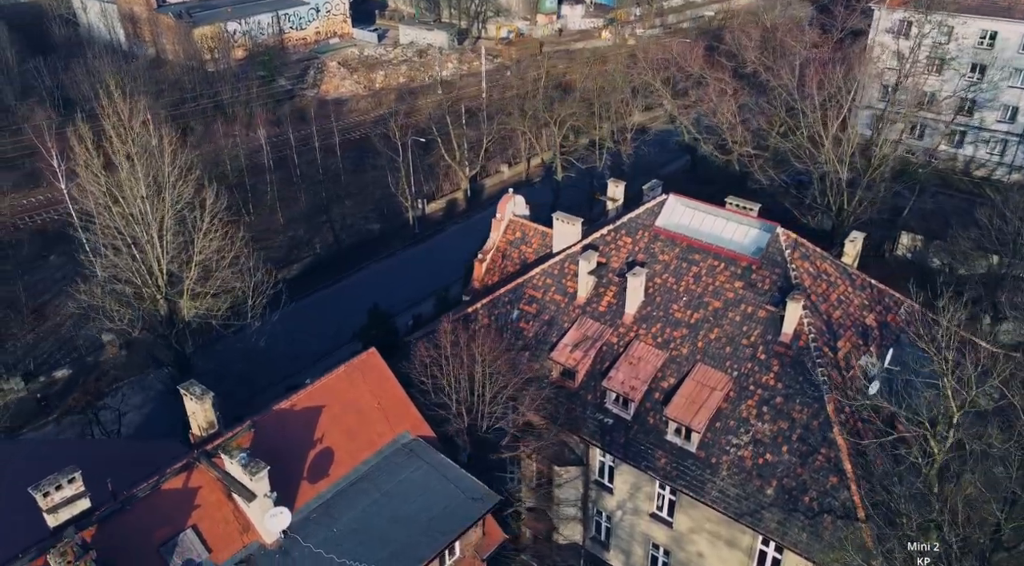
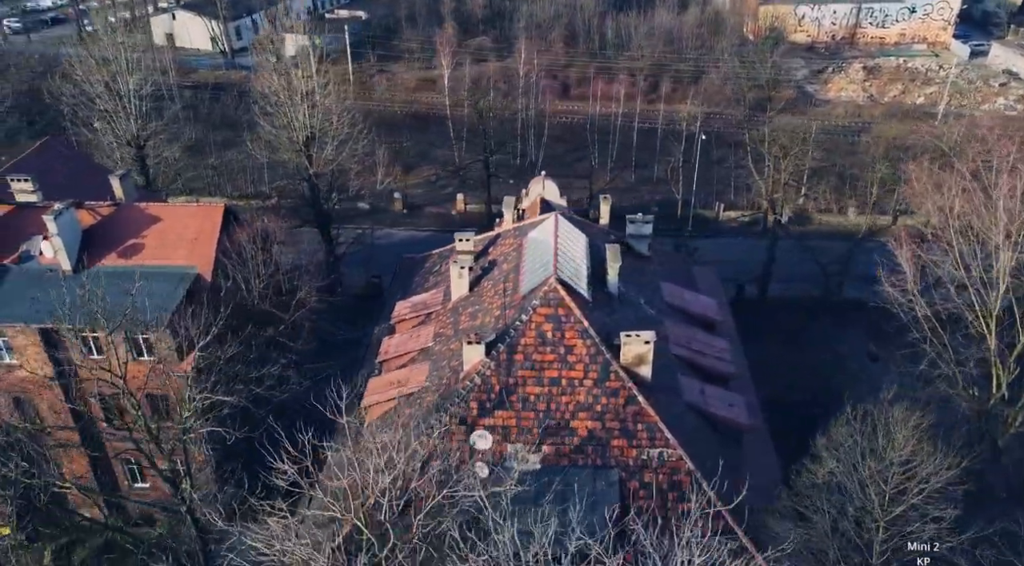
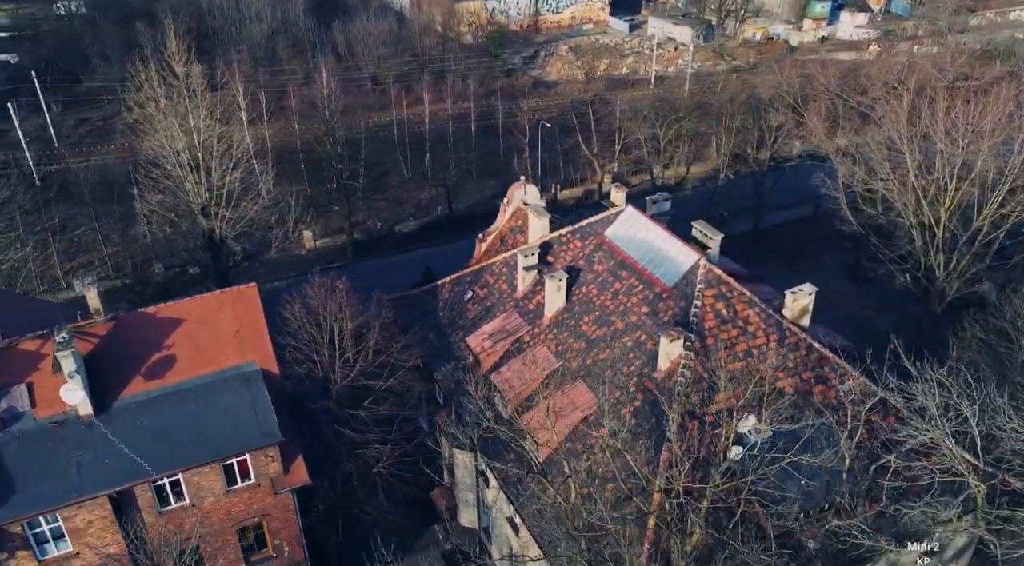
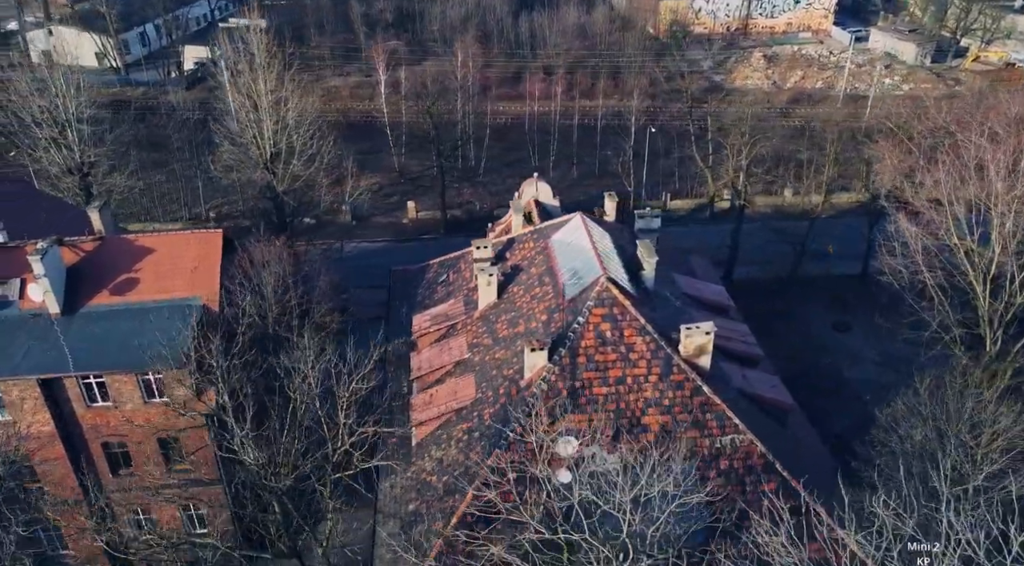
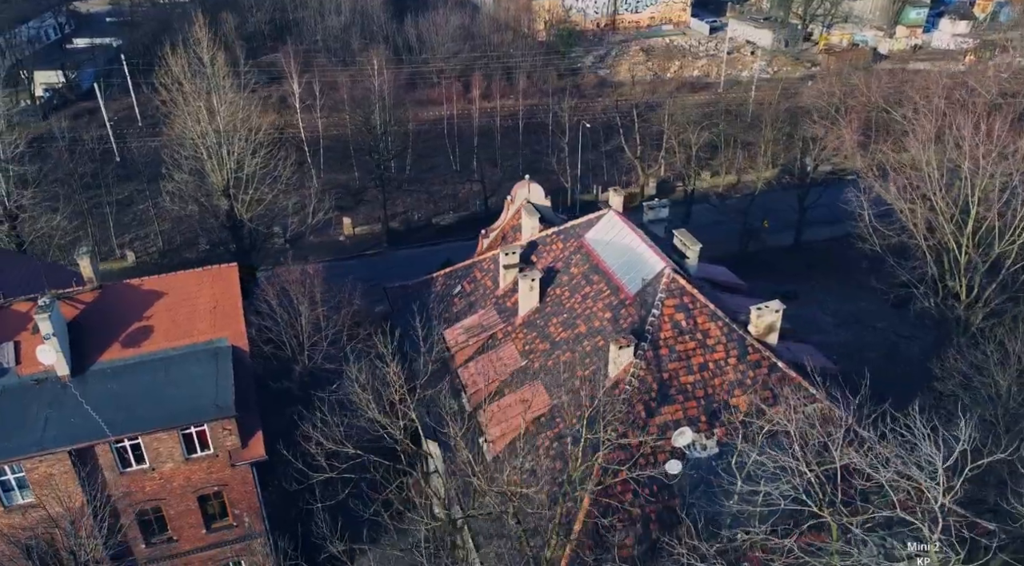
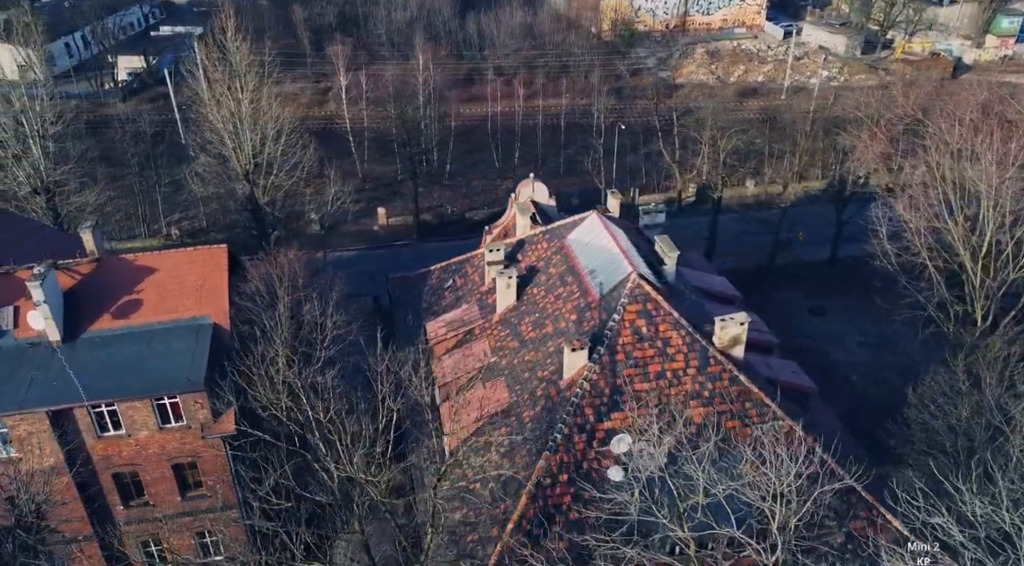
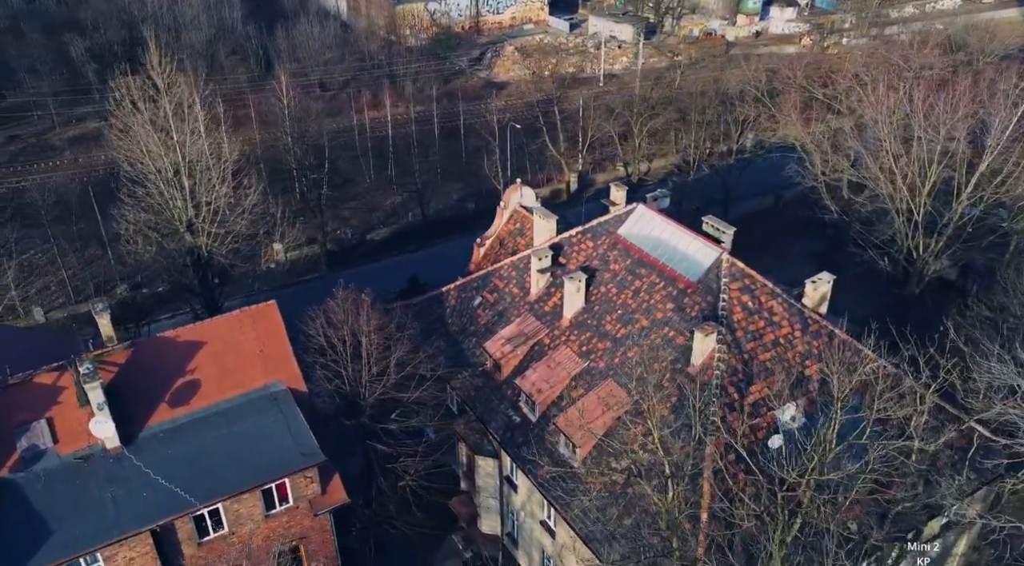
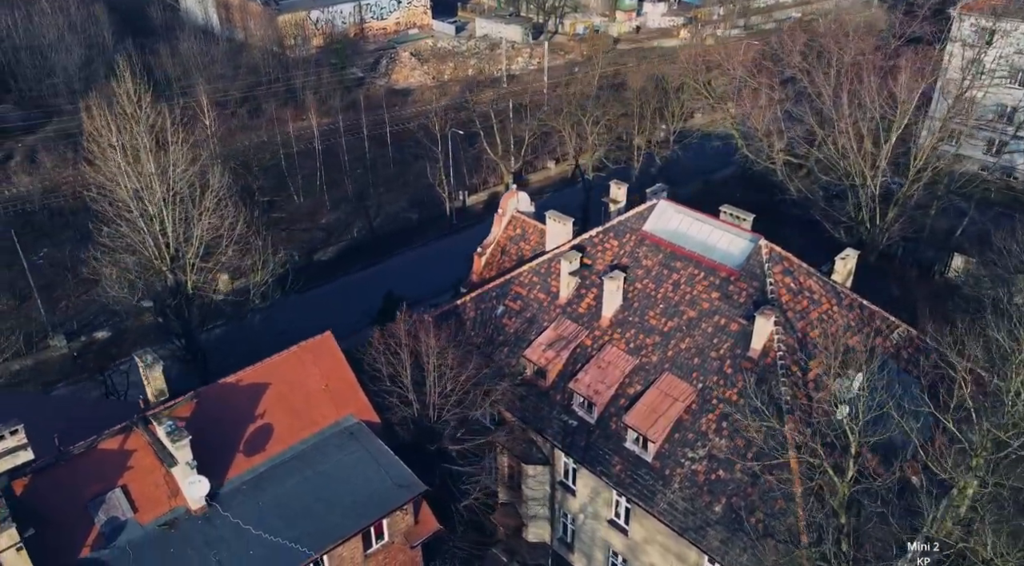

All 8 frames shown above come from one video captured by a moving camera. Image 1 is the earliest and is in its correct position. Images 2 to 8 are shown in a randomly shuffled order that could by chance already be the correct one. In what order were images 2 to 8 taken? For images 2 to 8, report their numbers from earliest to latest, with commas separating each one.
8, 7, 3, 5, 6, 4, 2
